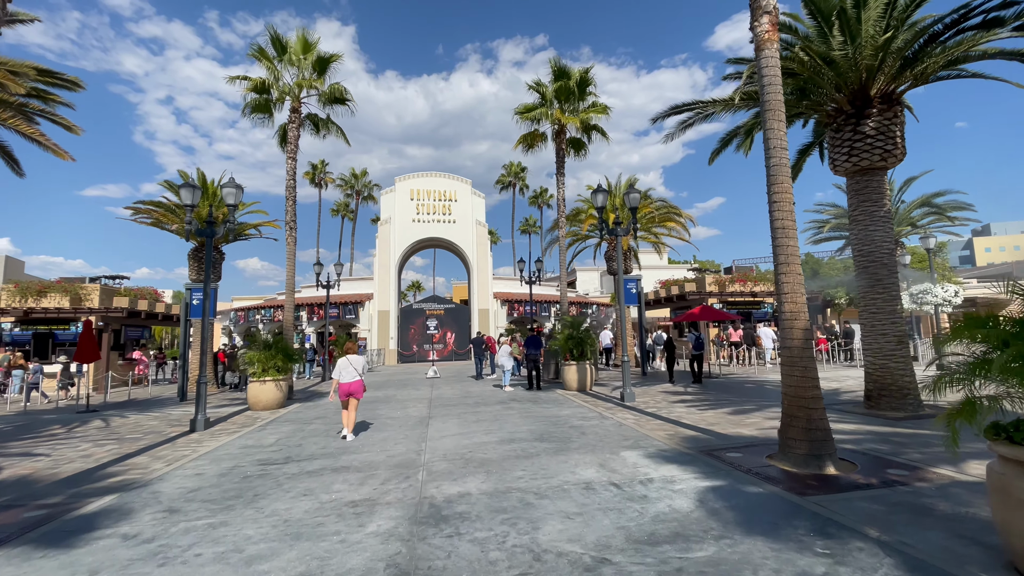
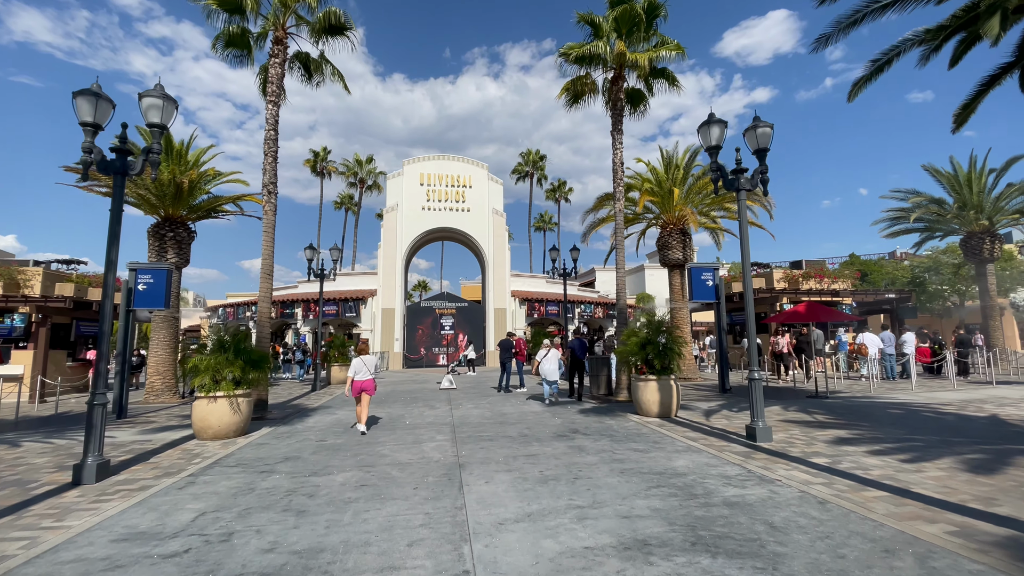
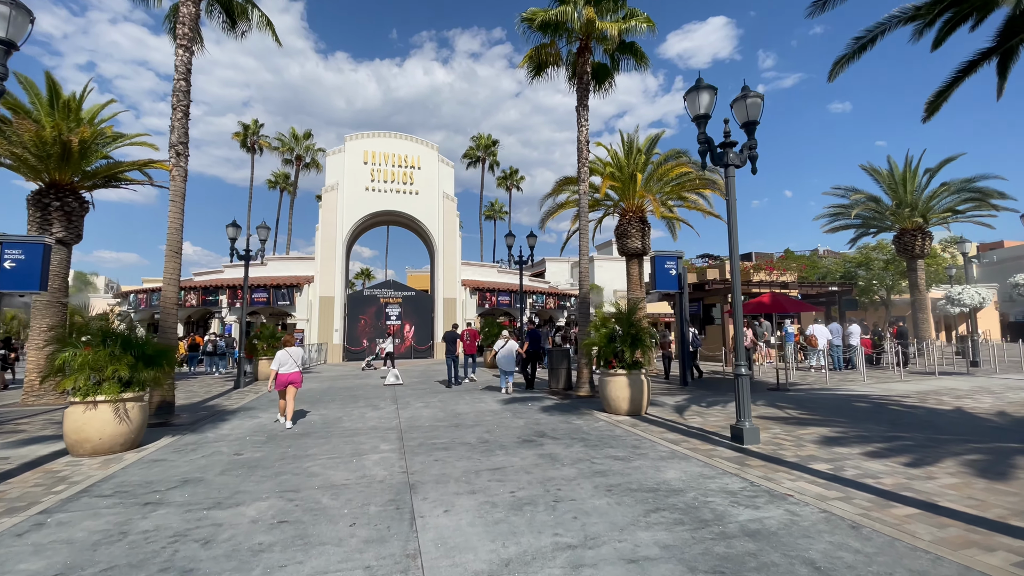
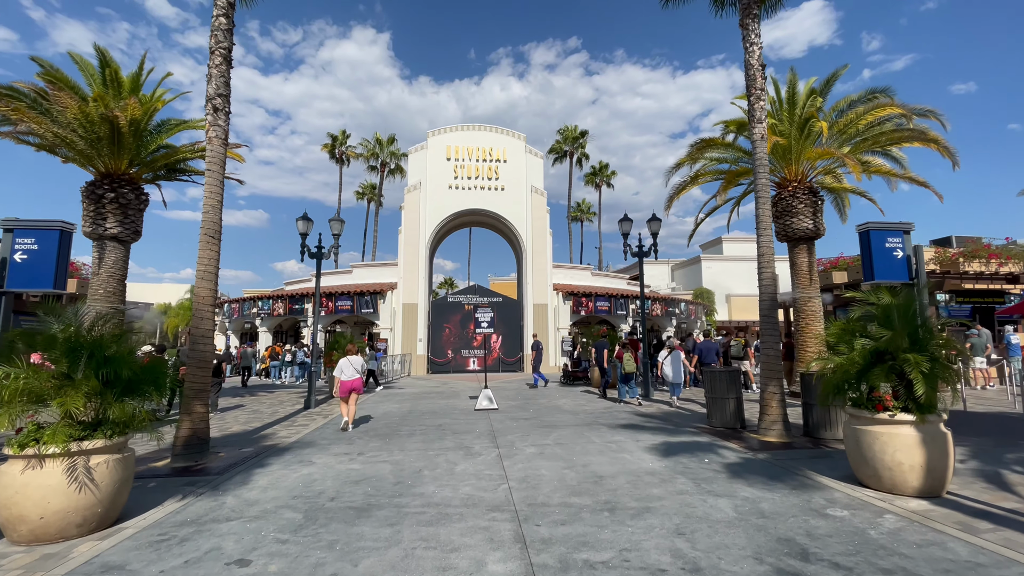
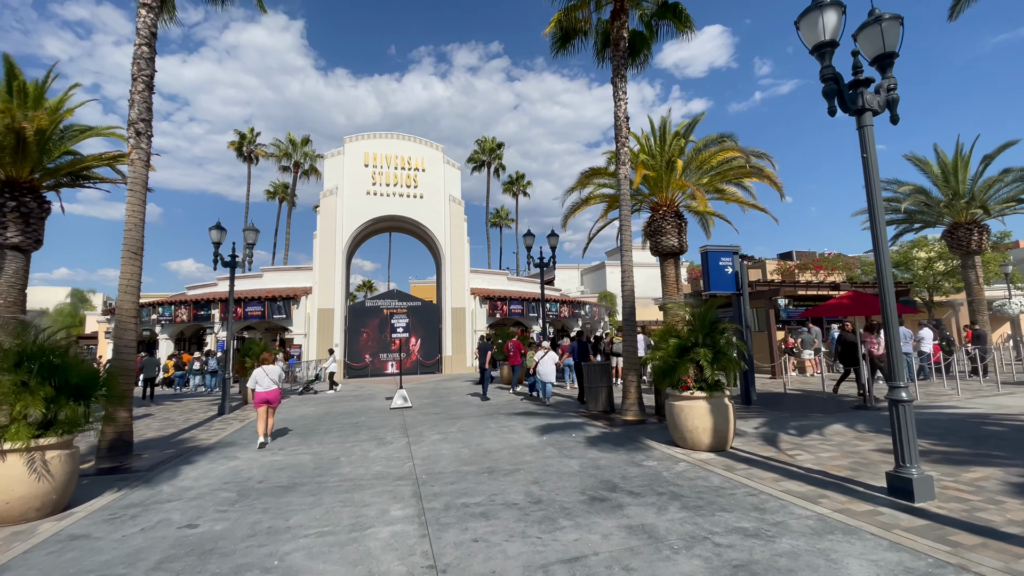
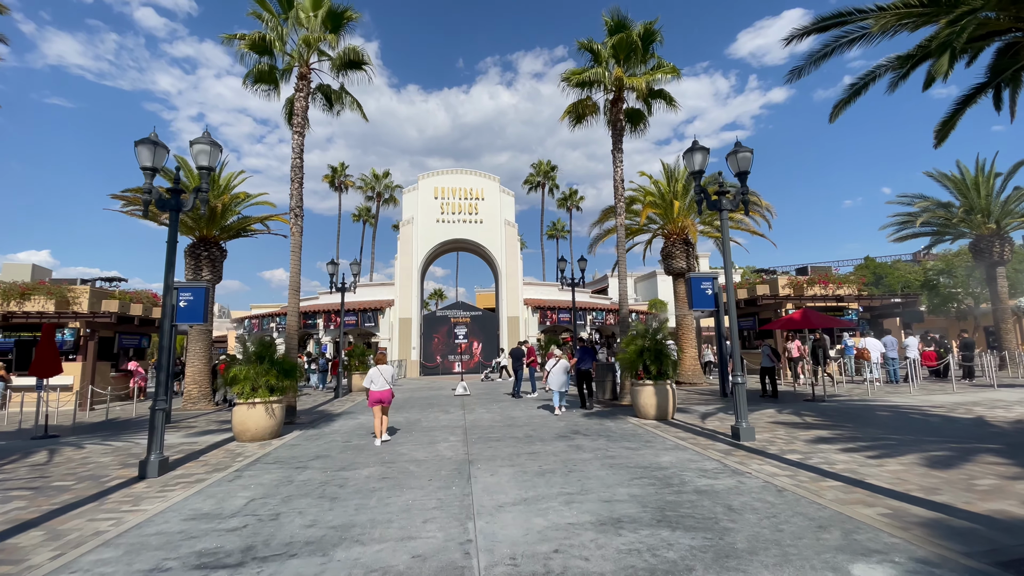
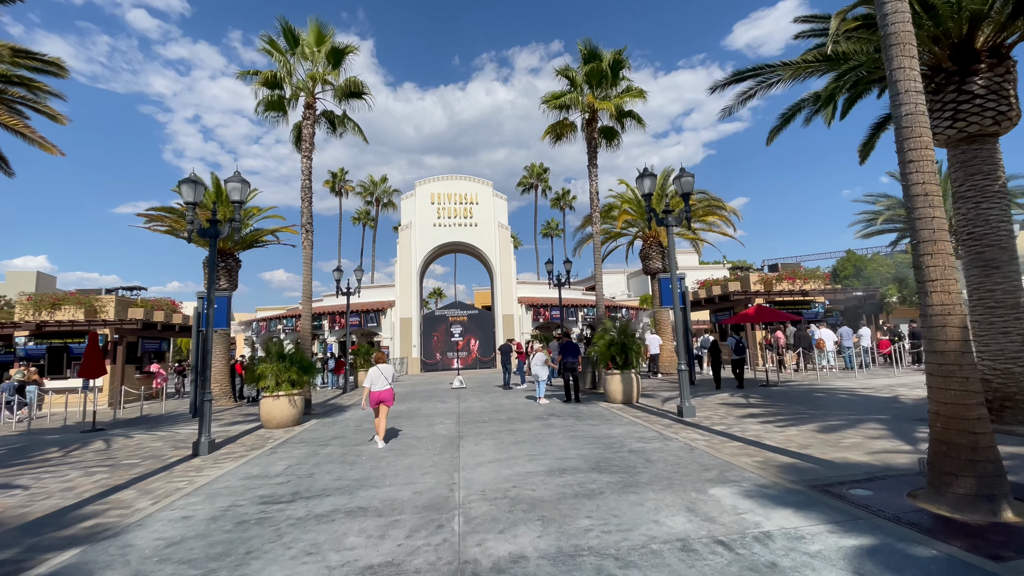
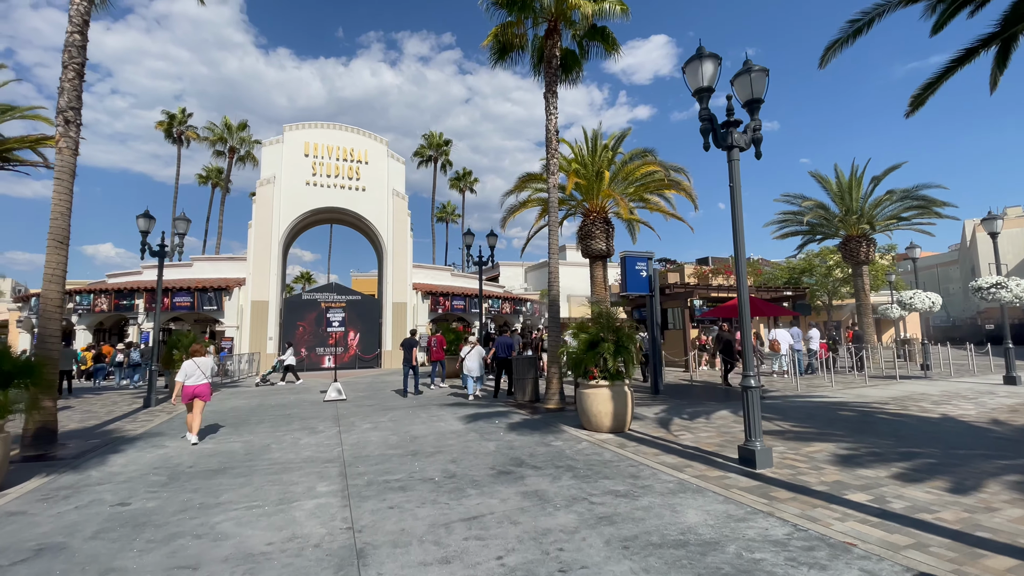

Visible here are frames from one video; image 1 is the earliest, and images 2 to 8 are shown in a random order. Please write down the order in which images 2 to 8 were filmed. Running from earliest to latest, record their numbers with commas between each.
7, 6, 2, 3, 8, 5, 4
